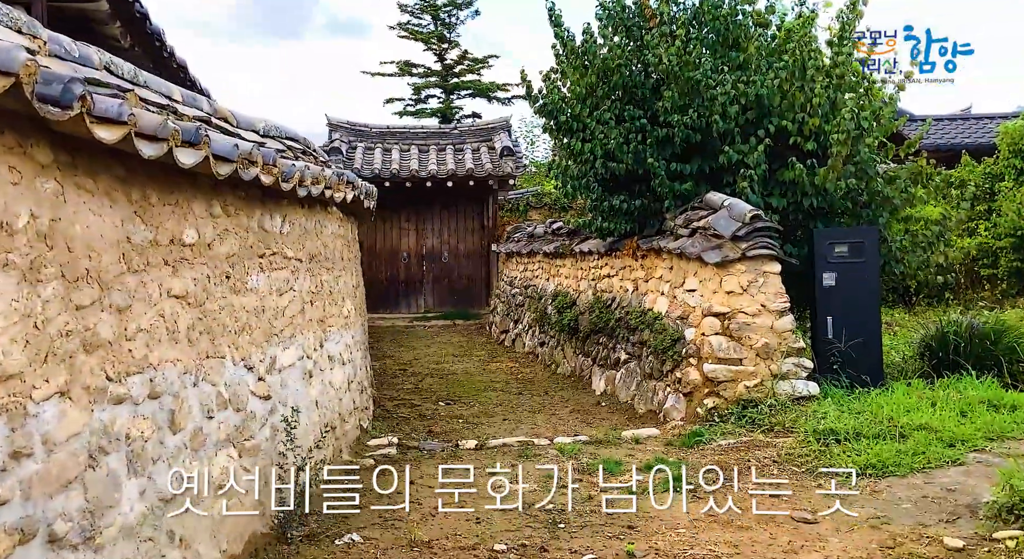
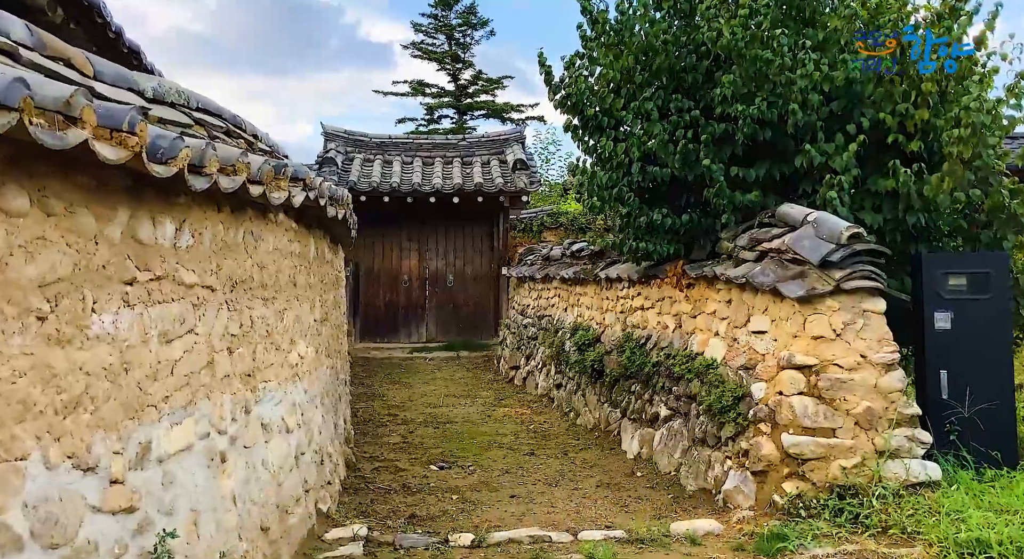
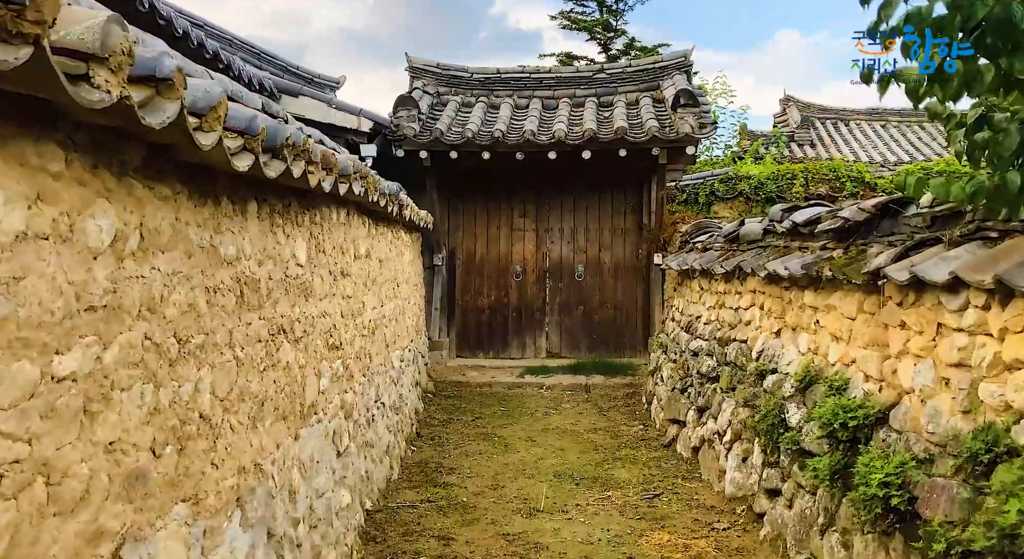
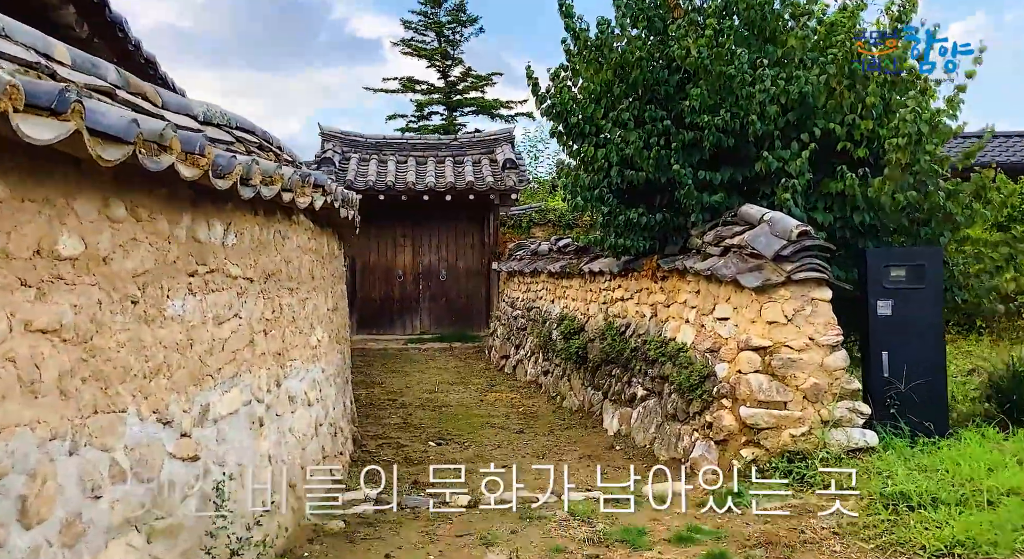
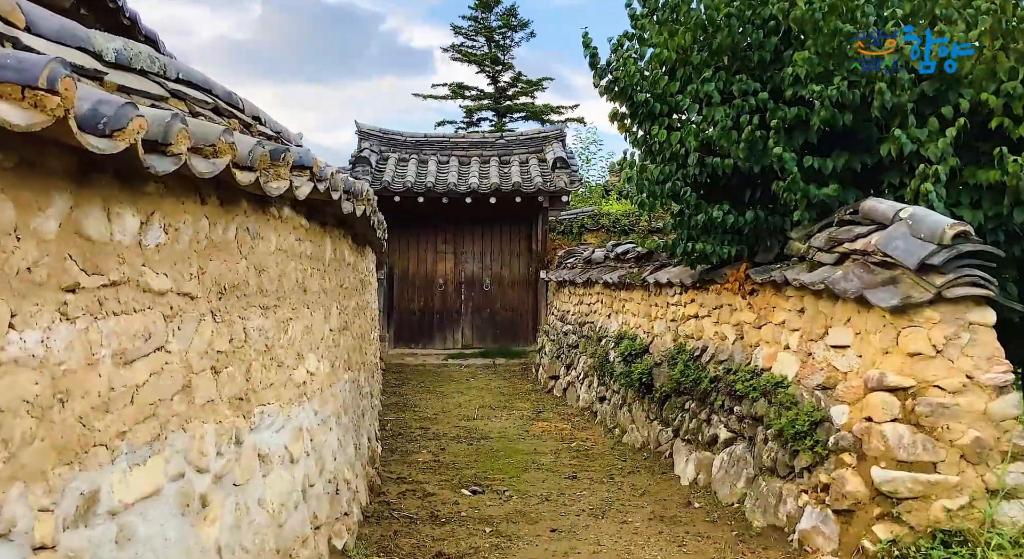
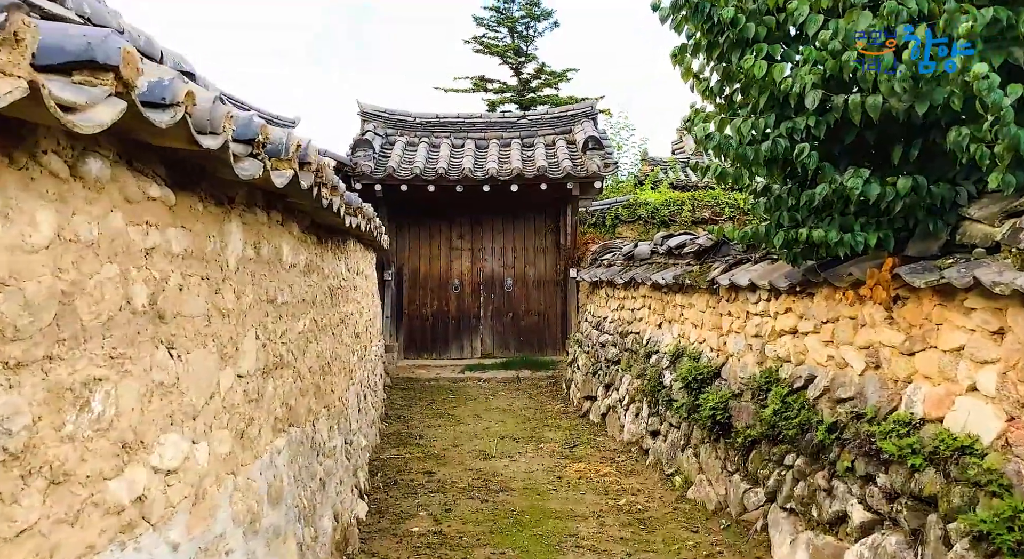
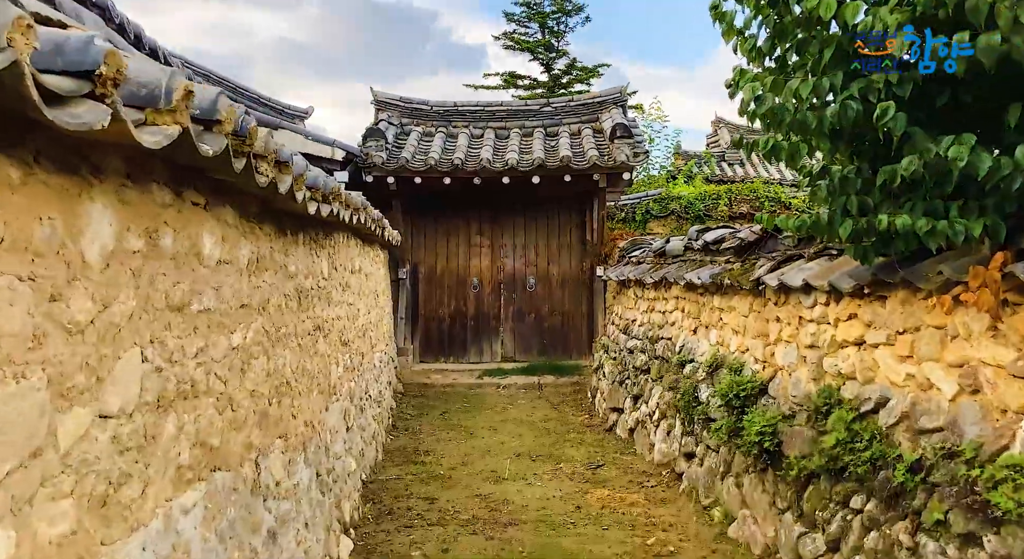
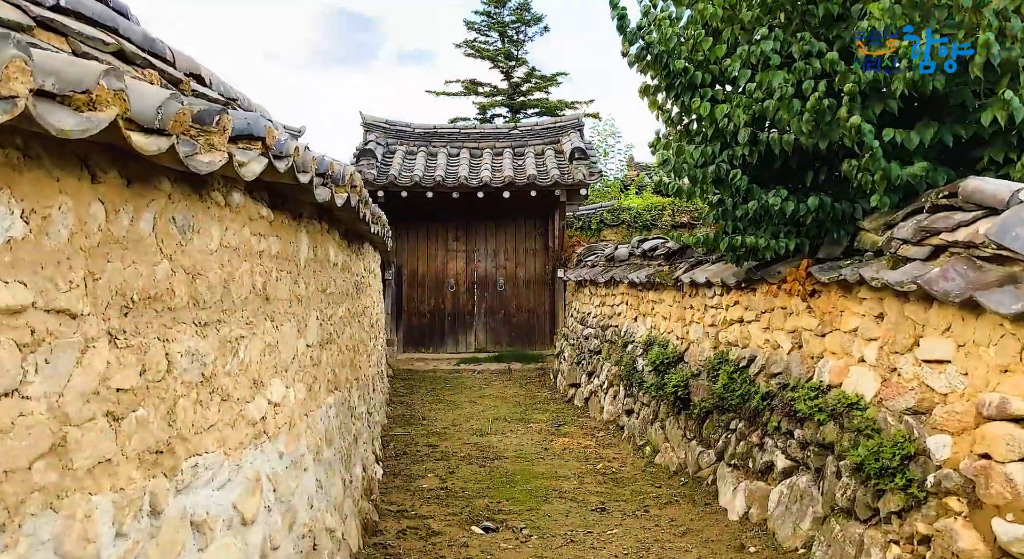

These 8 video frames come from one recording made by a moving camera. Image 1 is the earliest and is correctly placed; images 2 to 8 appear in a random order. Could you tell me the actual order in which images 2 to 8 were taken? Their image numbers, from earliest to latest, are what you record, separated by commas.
4, 2, 5, 8, 6, 7, 3
